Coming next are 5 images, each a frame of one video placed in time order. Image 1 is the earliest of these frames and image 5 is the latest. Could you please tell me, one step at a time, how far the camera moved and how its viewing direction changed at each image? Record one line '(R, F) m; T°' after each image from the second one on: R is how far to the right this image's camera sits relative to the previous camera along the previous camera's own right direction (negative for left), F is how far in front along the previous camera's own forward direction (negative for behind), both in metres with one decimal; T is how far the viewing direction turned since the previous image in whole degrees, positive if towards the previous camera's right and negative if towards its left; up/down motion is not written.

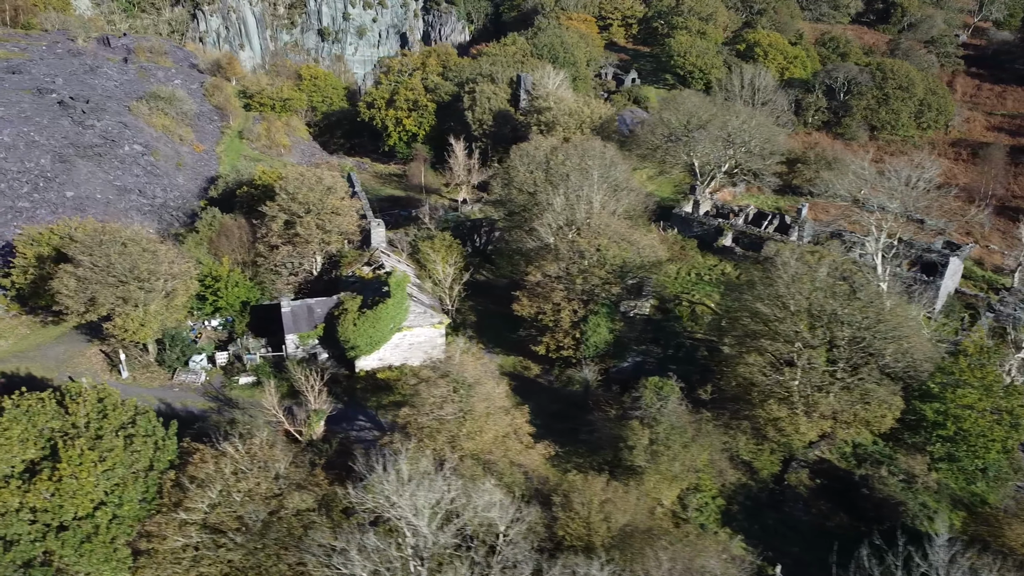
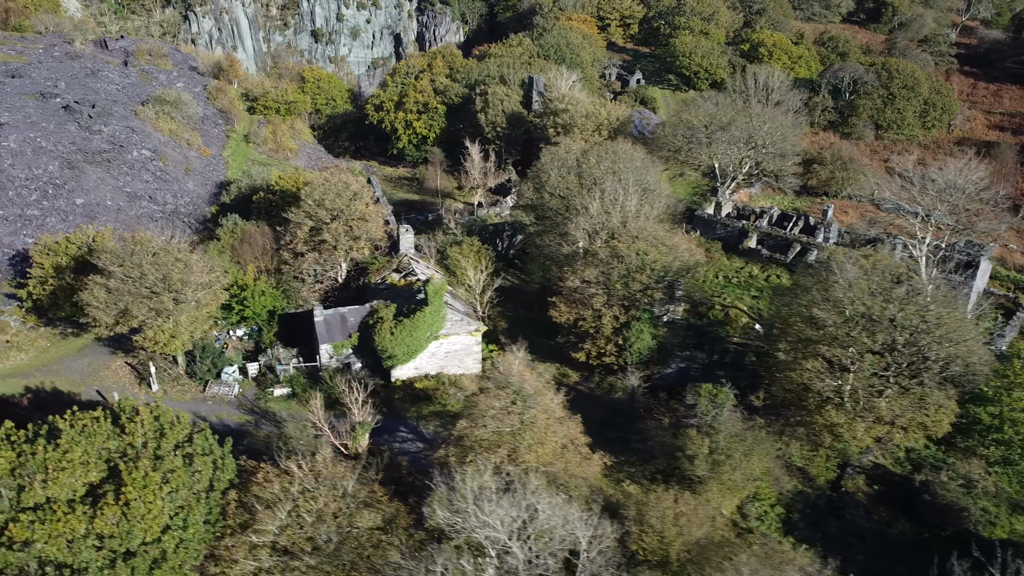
(-1.9, +0.4) m; +1°
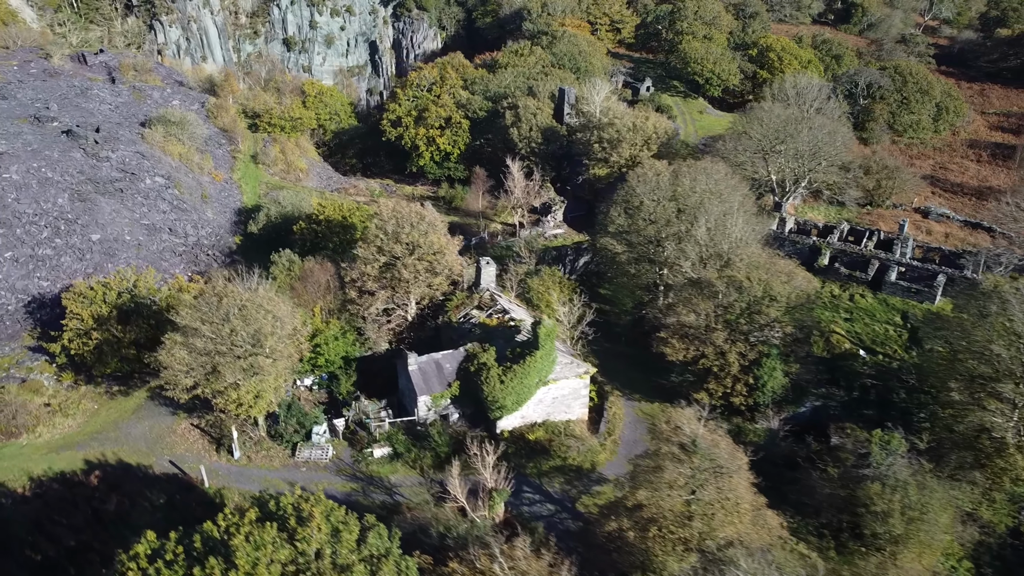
(-5.1, +2.3) m; +4°
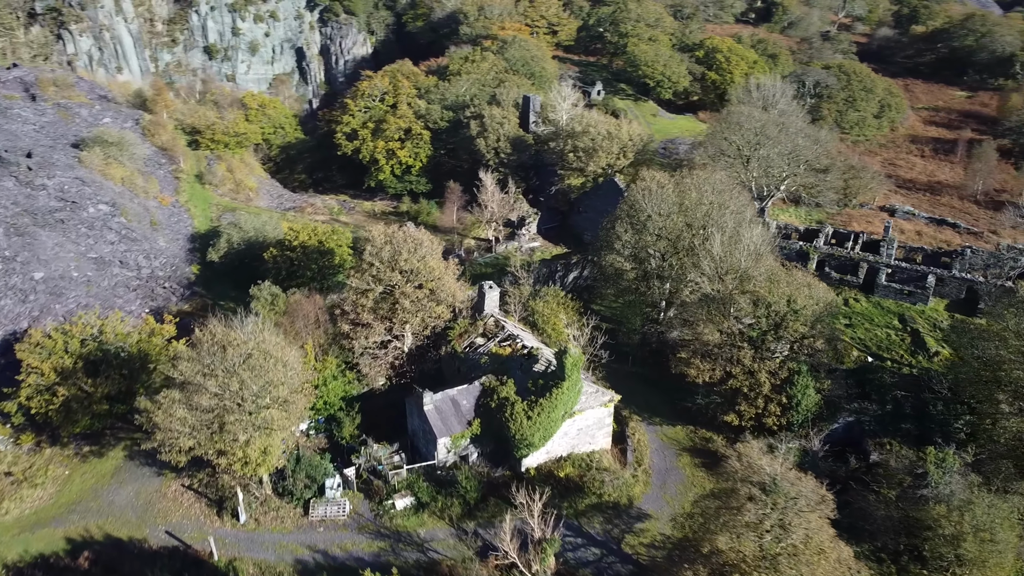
(-2.8, +1.7) m; +6°
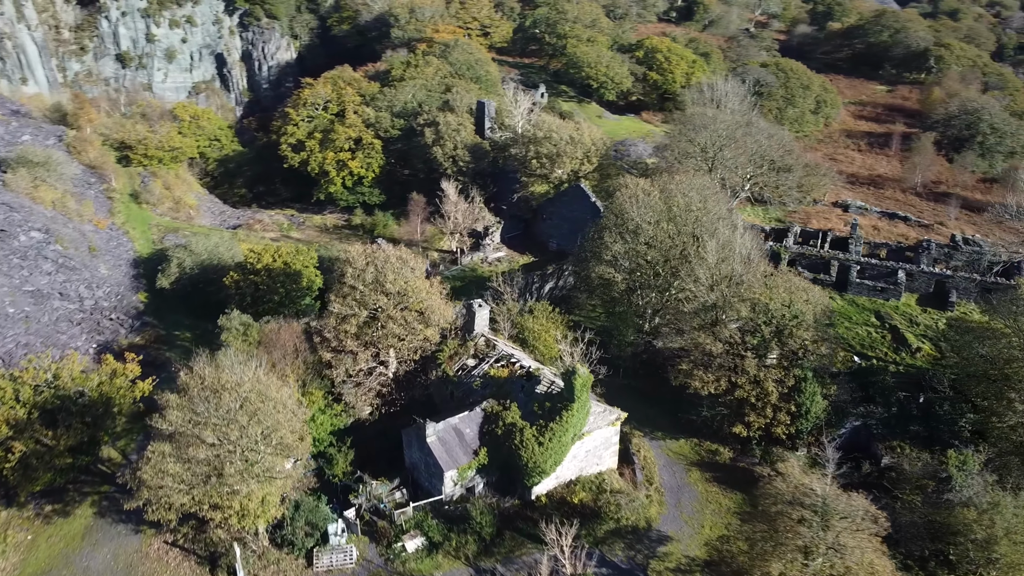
(-2.1, +1.2) m; +6°
